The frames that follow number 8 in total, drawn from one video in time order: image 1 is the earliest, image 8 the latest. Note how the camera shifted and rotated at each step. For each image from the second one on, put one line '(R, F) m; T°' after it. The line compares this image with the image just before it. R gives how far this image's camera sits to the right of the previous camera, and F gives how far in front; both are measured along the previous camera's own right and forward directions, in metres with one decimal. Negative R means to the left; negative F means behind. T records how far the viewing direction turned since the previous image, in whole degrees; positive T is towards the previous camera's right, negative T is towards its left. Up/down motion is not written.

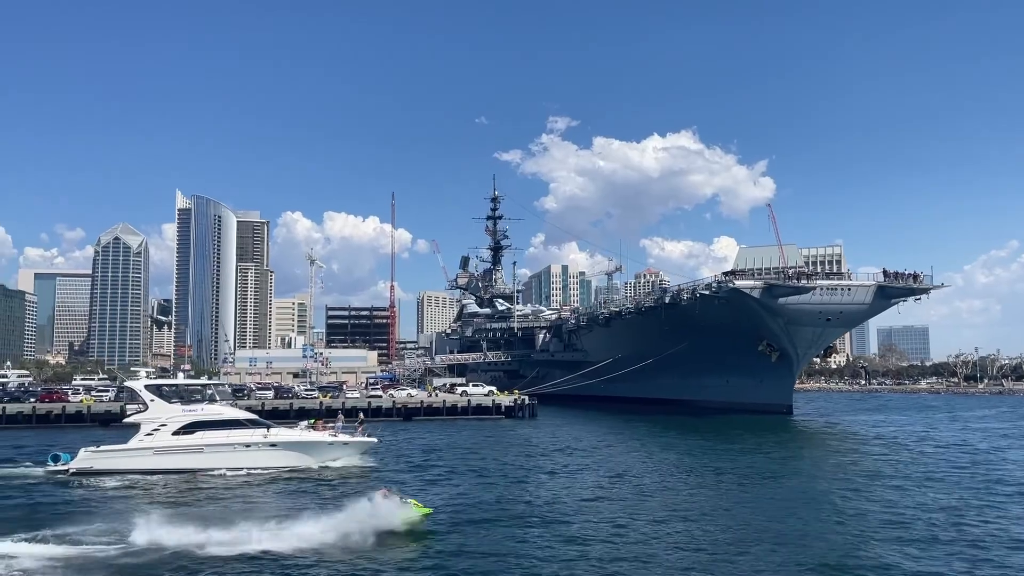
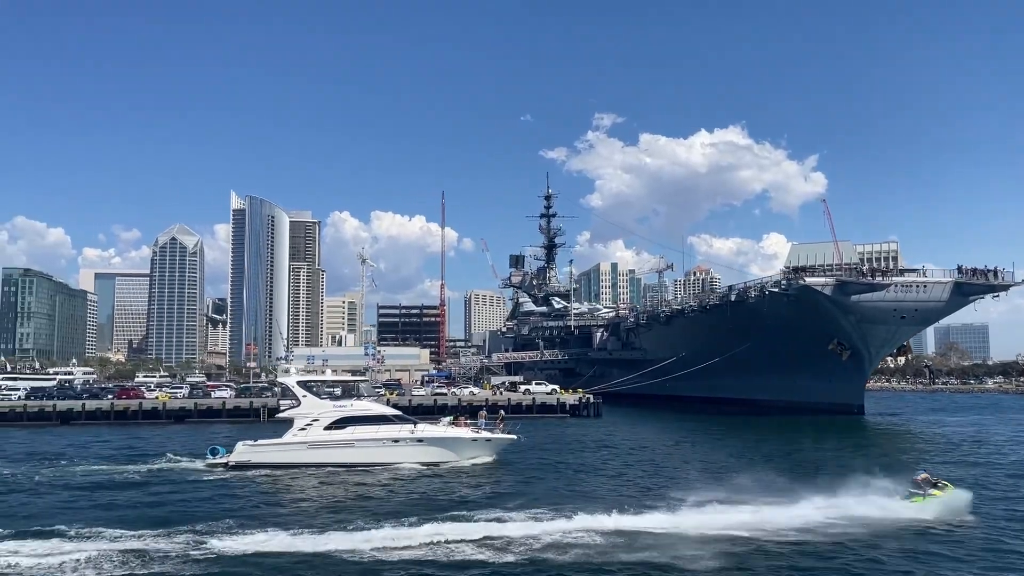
(-0.9, -0.2) m; -3°
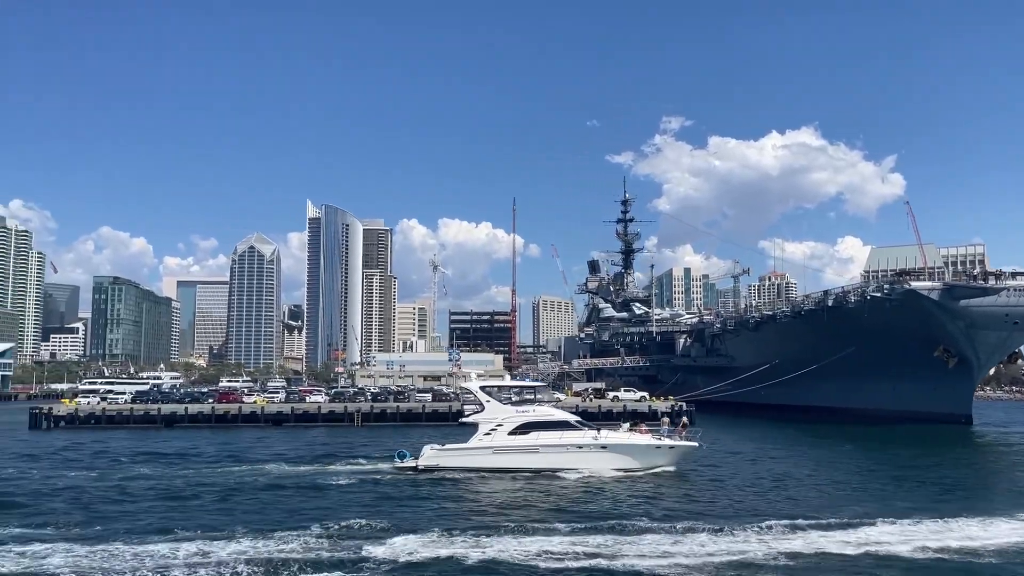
(-1.2, -0.1) m; -5°
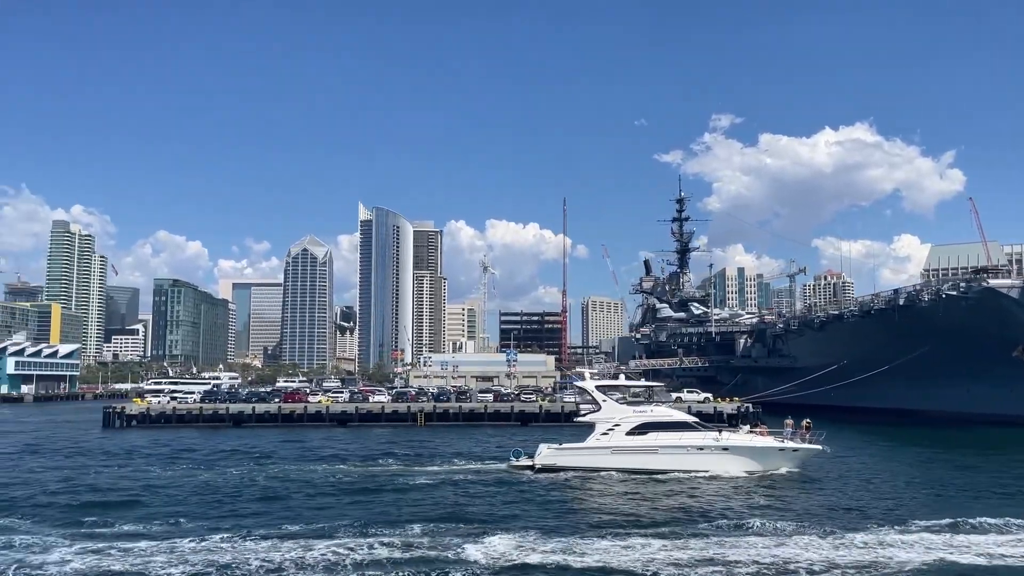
(-0.7, 0.0) m; -3°
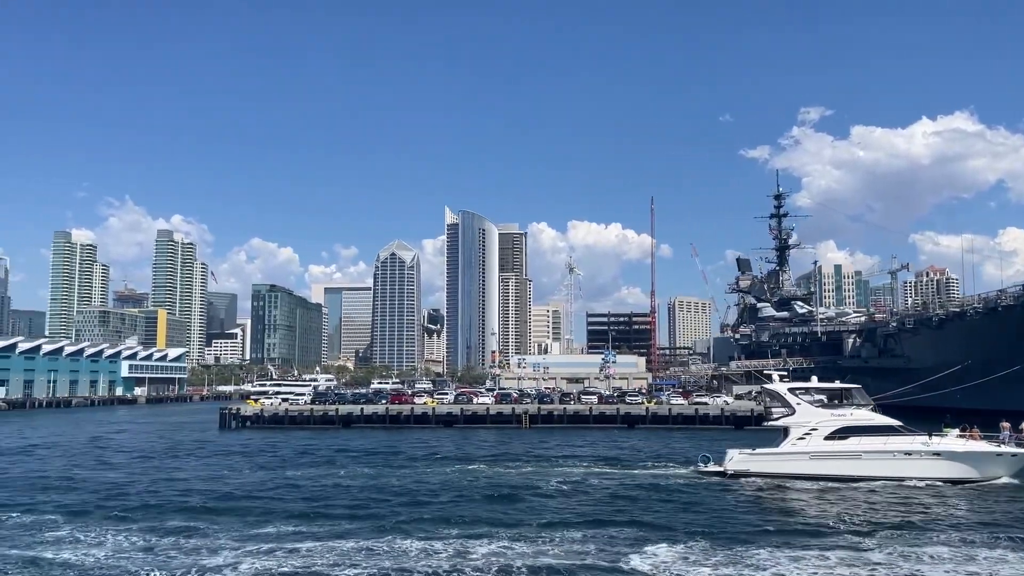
(-1.1, +0.1) m; -6°
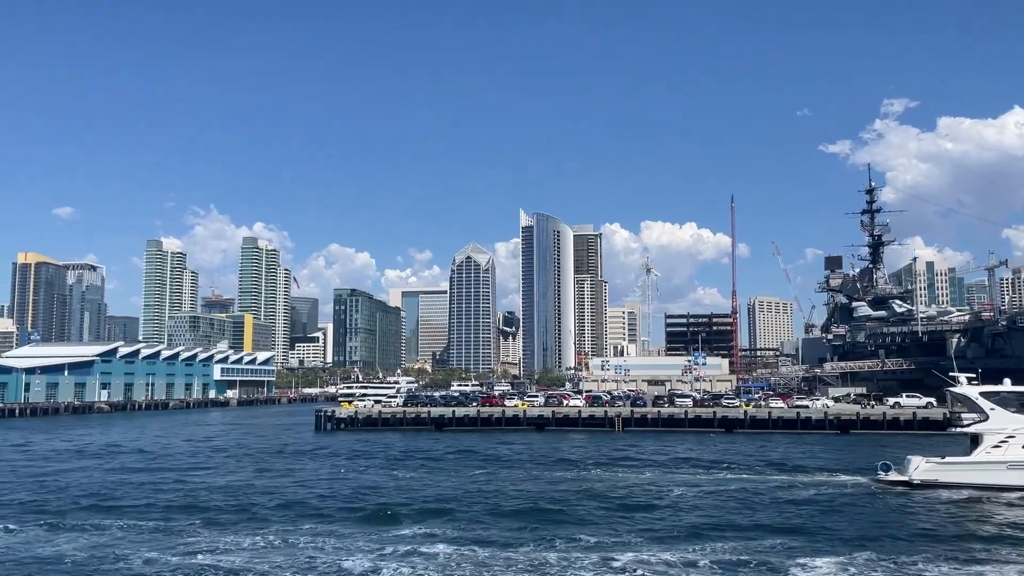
(-0.9, +0.2) m; -5°
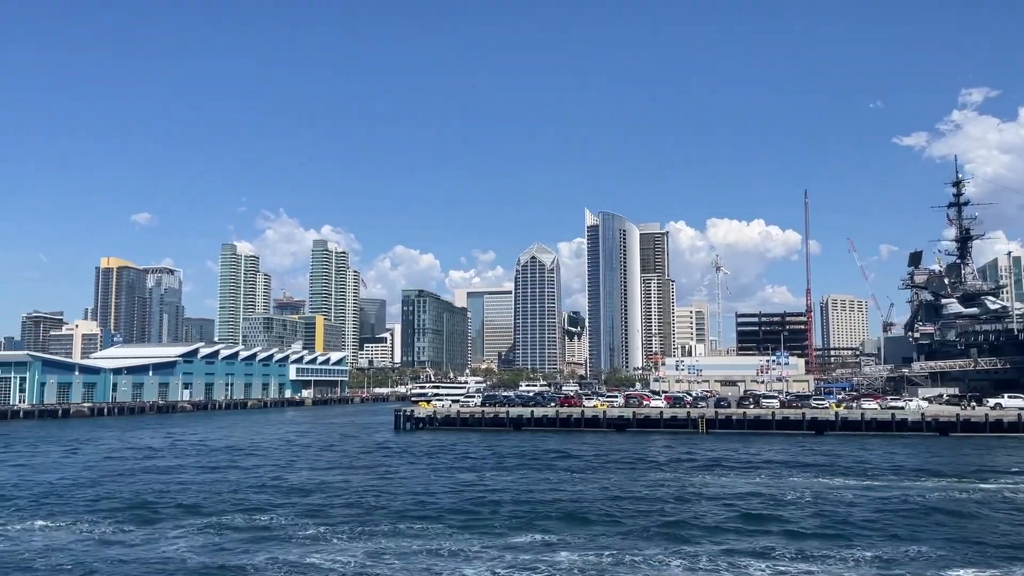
(-0.8, +0.3) m; -4°
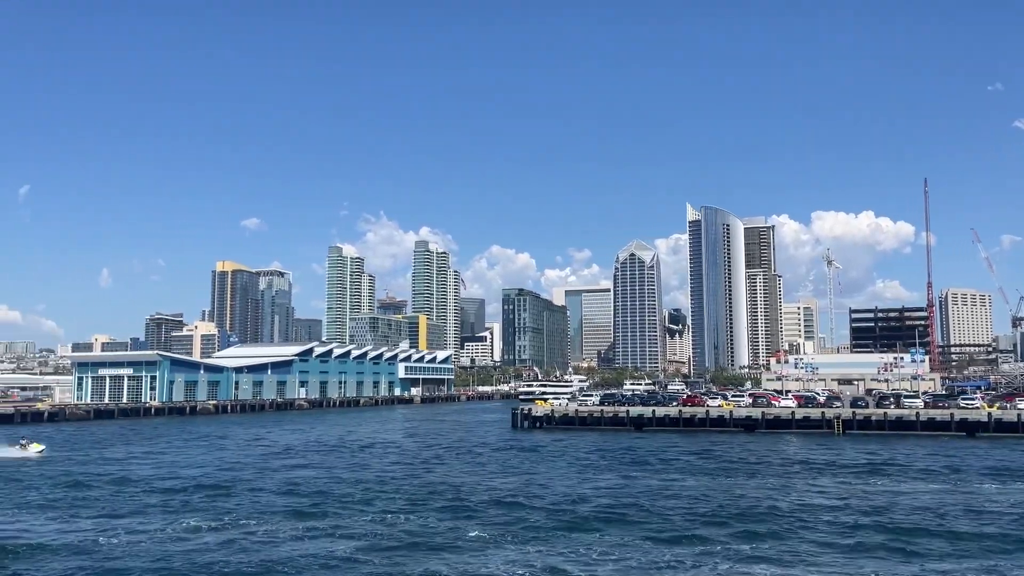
(-1.2, +0.6) m; -7°
